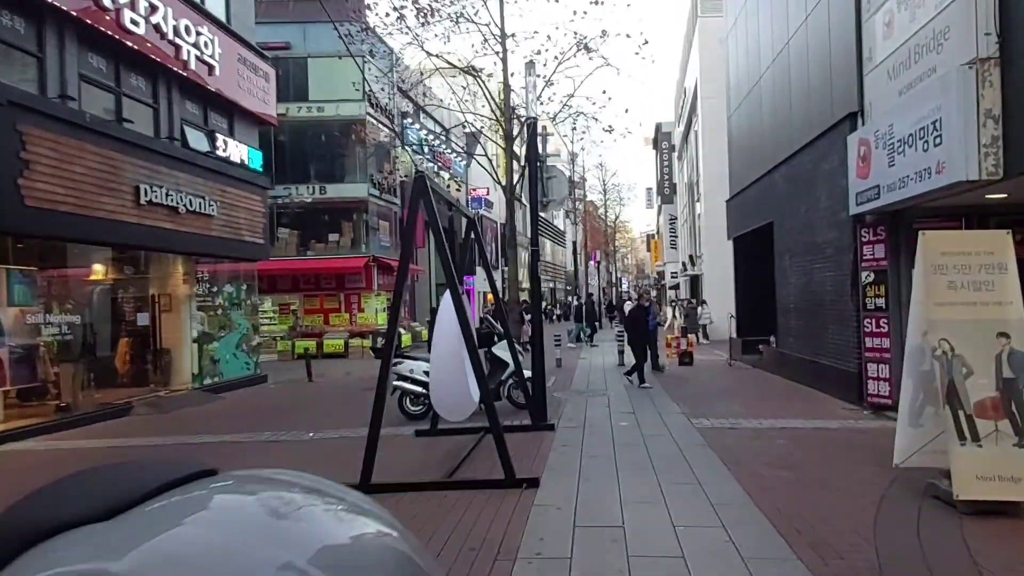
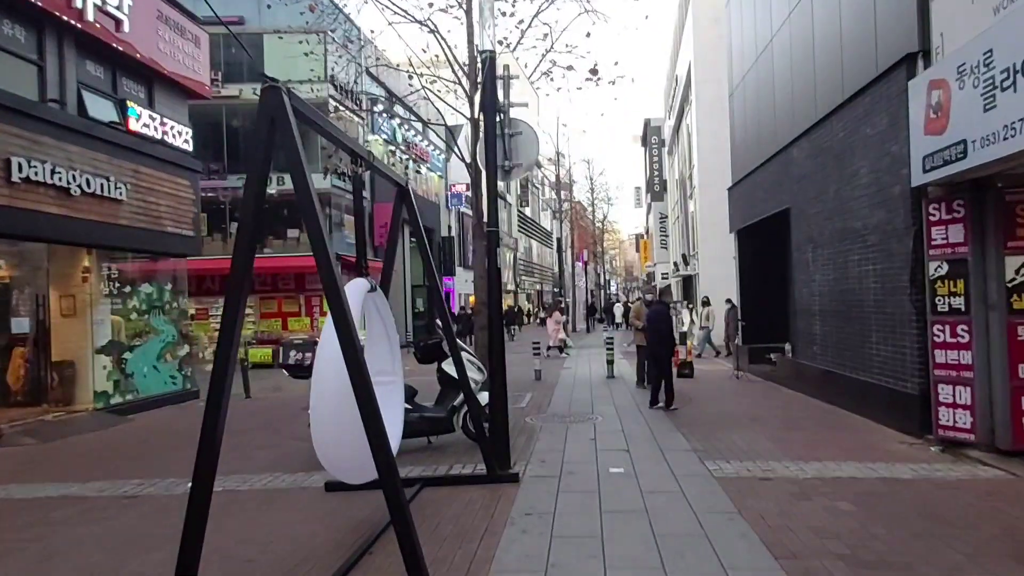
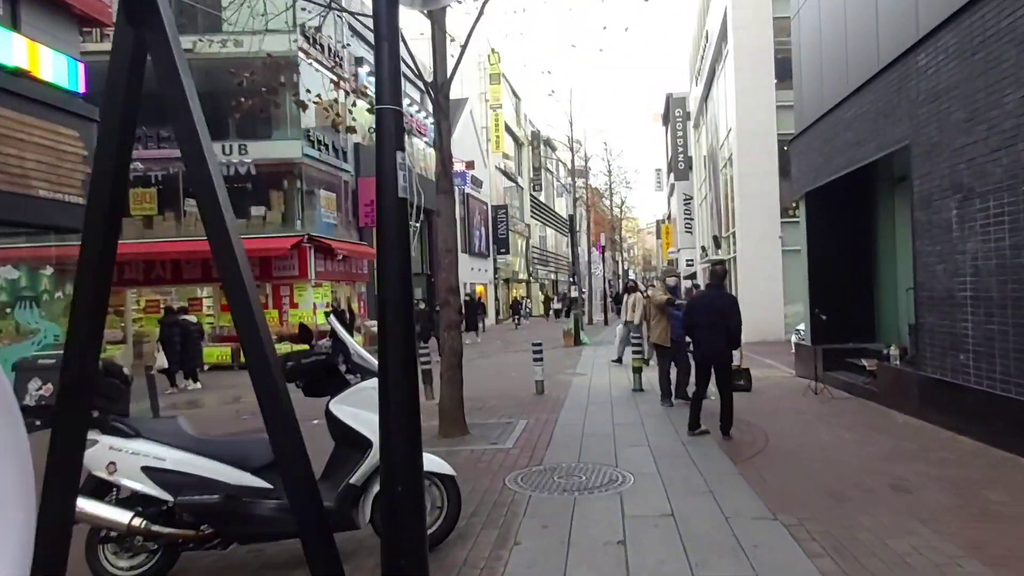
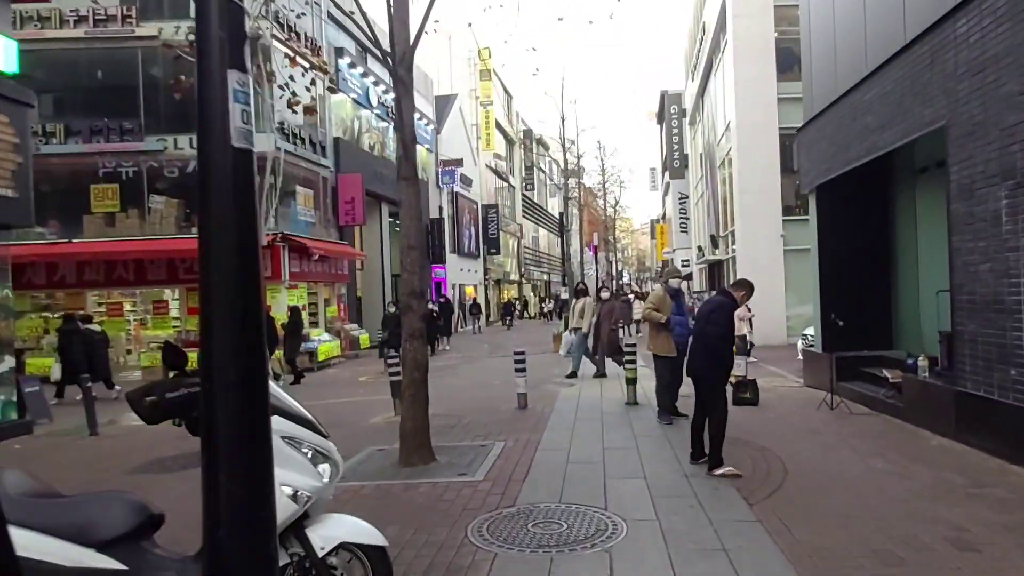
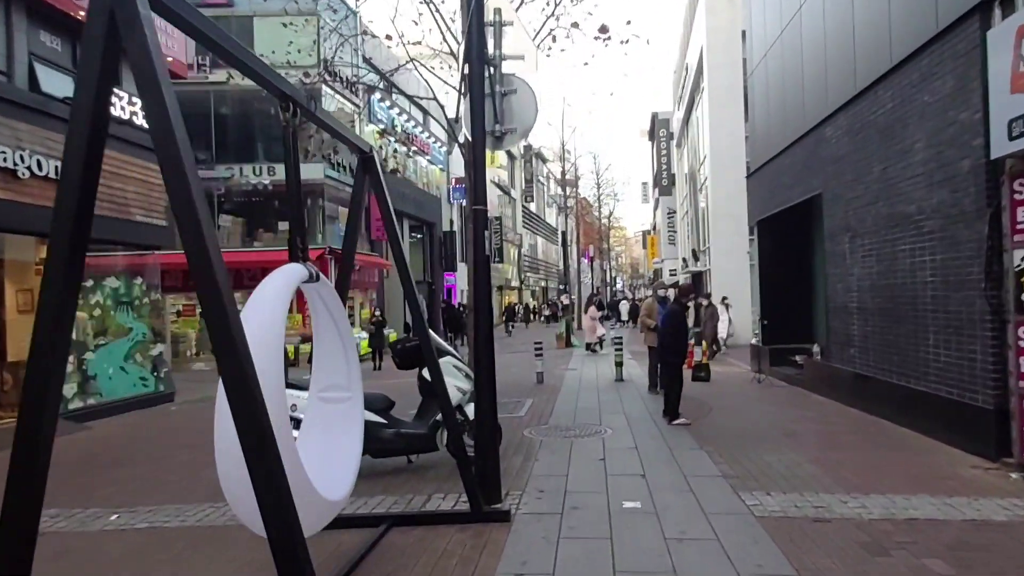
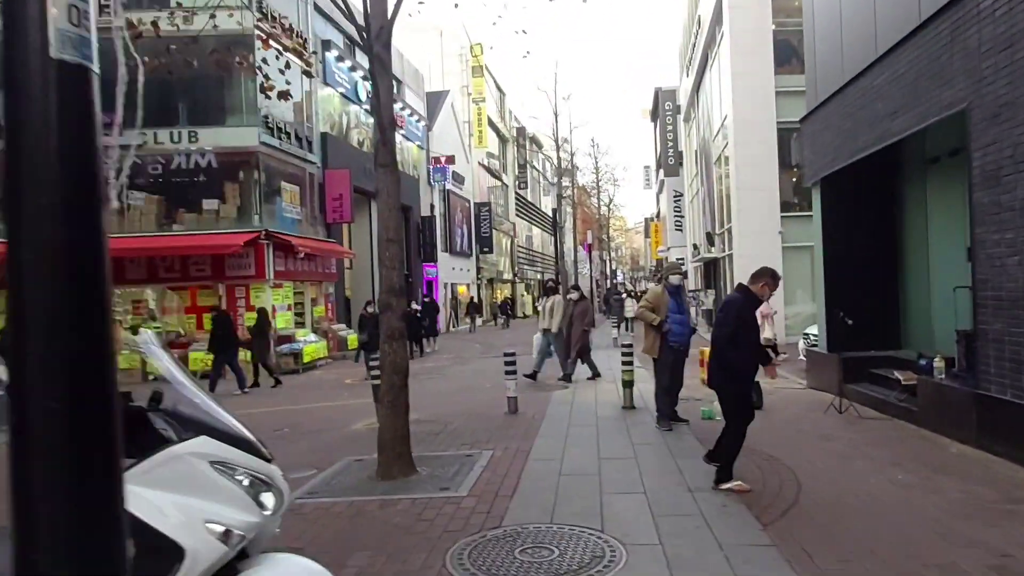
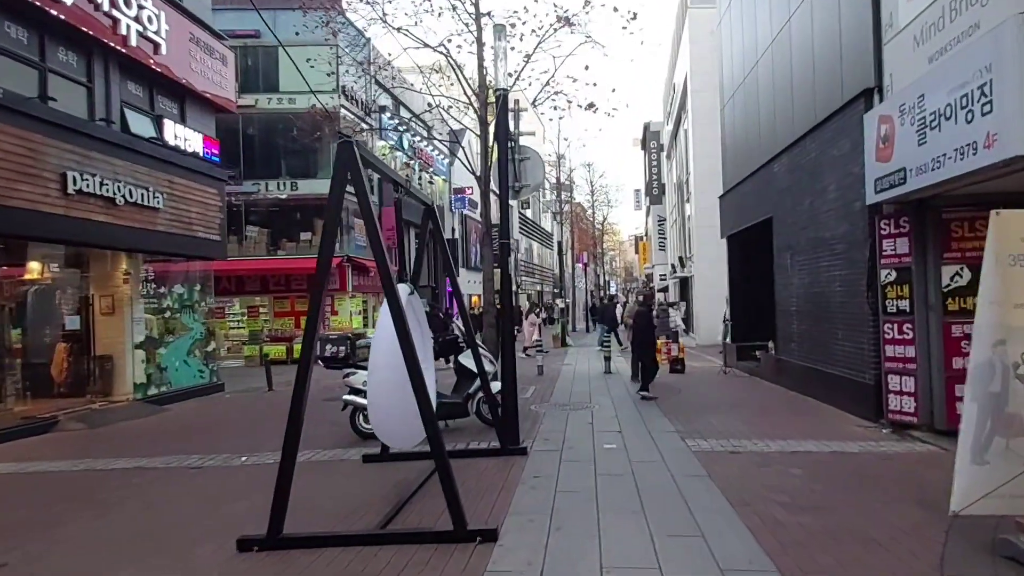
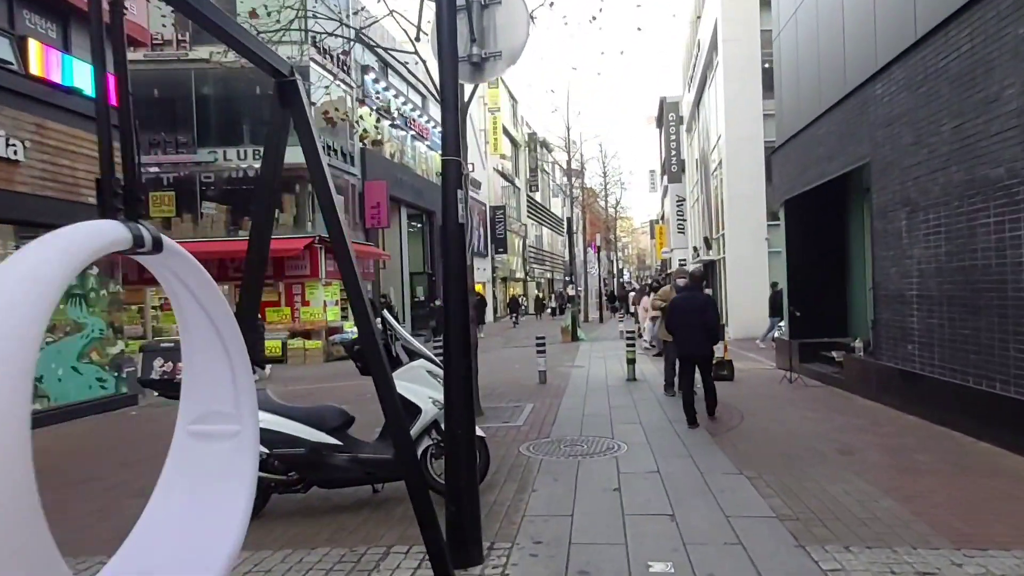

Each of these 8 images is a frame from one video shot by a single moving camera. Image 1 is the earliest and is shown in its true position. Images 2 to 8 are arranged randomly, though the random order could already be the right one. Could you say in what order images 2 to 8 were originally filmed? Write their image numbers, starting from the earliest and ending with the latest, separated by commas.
7, 2, 5, 8, 3, 4, 6
